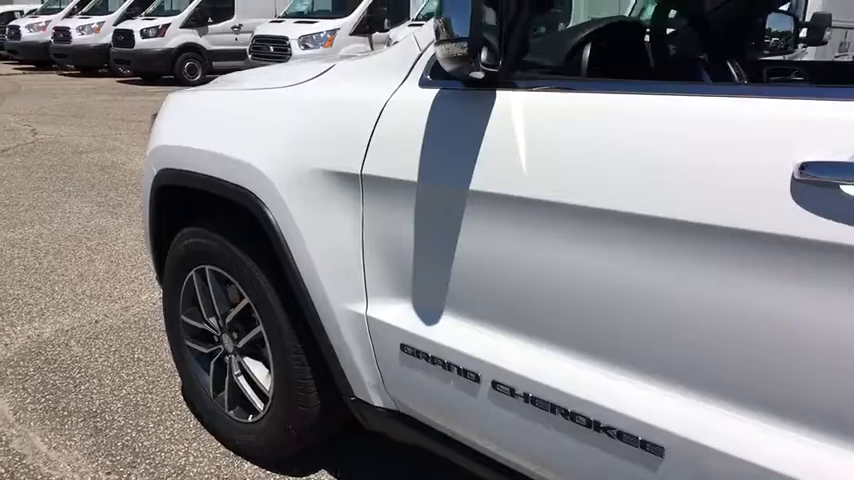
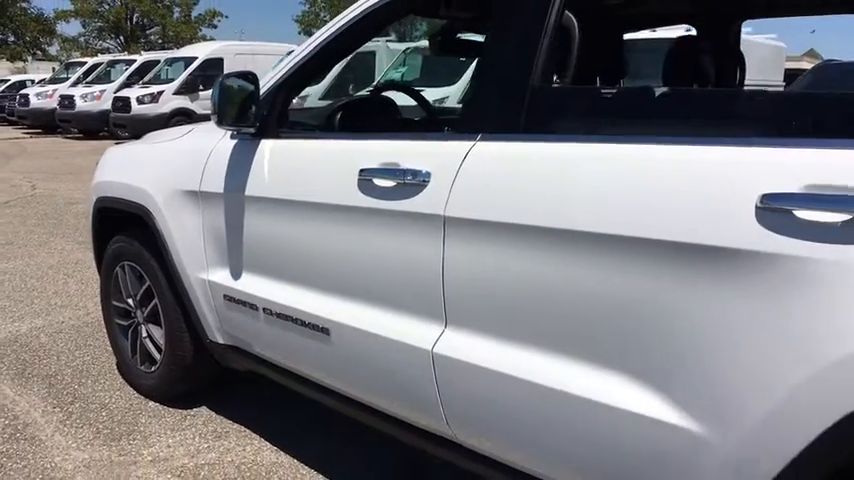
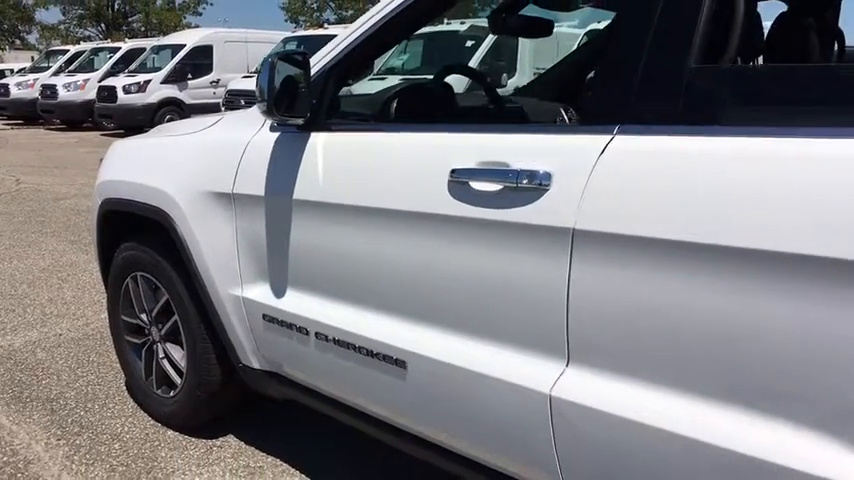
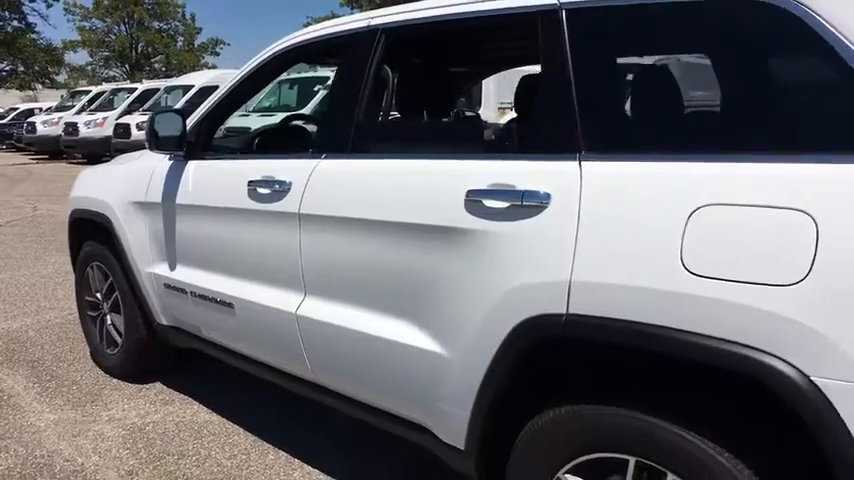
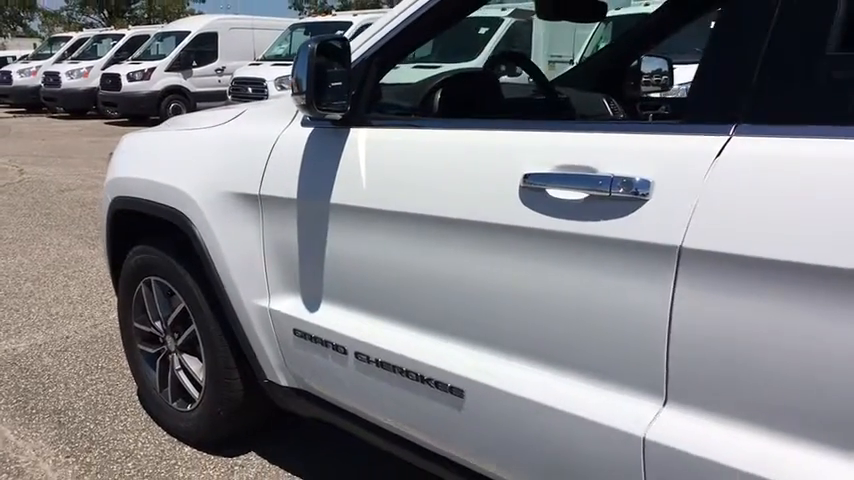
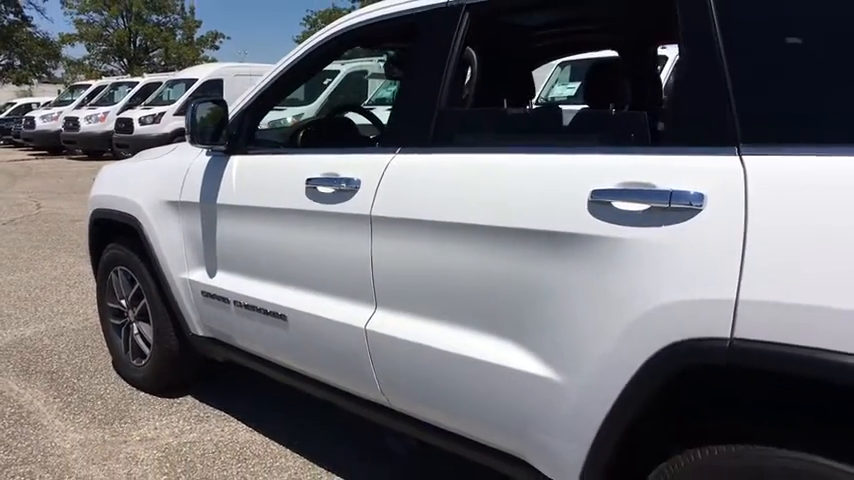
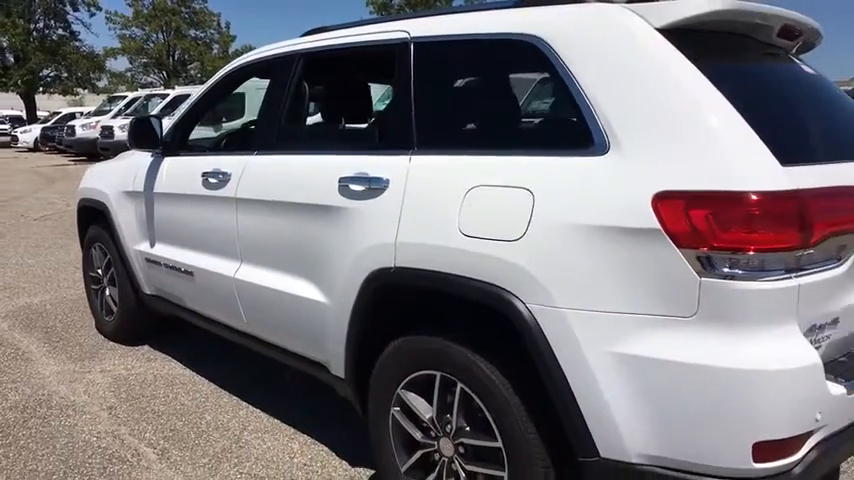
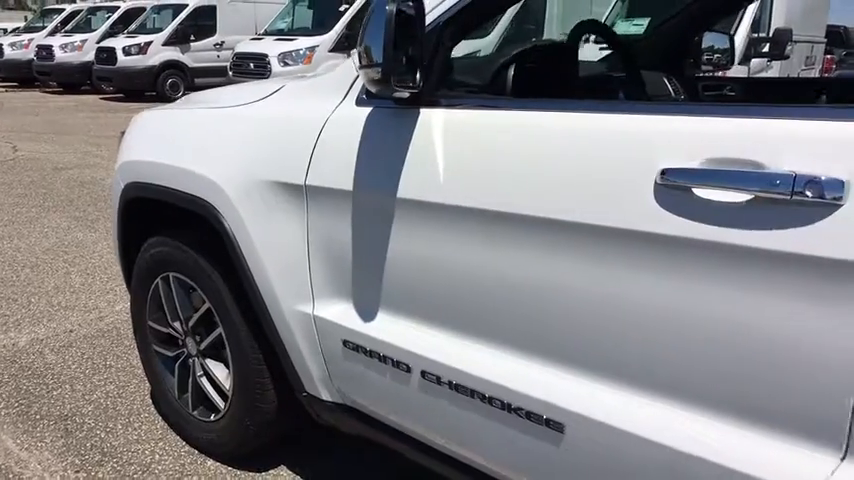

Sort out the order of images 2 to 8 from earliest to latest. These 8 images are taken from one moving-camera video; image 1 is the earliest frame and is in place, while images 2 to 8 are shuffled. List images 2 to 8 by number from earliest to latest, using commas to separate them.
8, 5, 3, 2, 6, 4, 7
